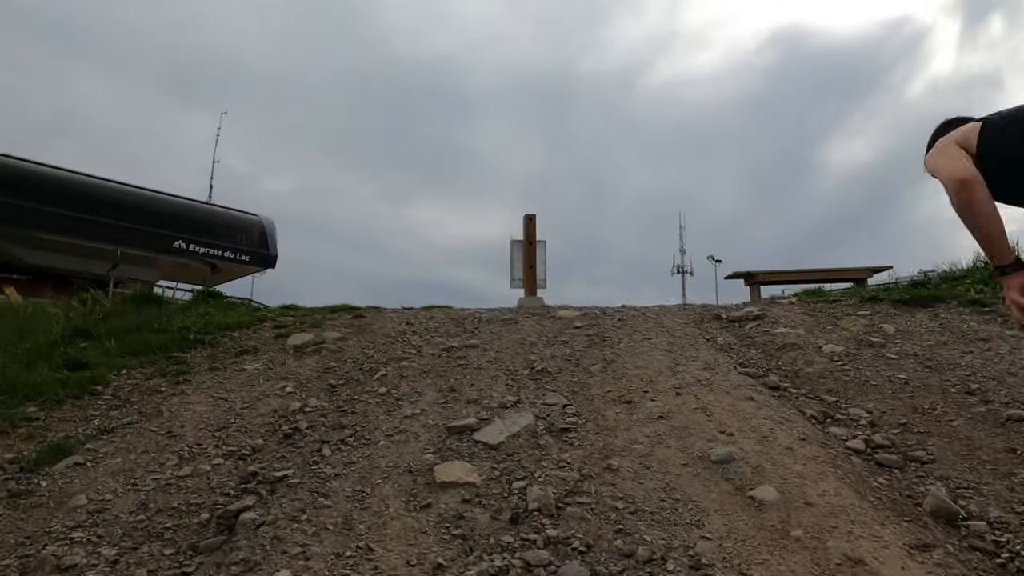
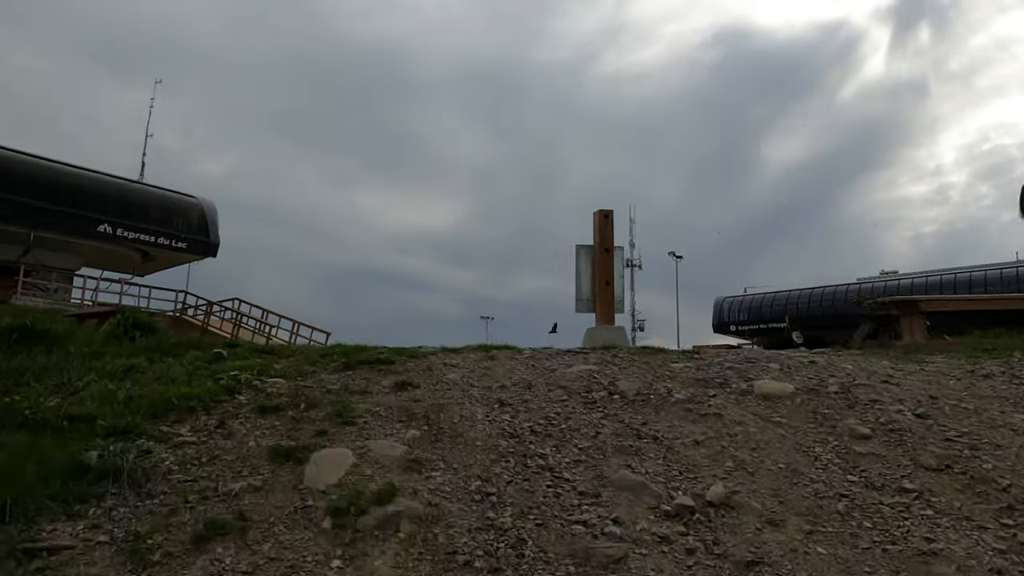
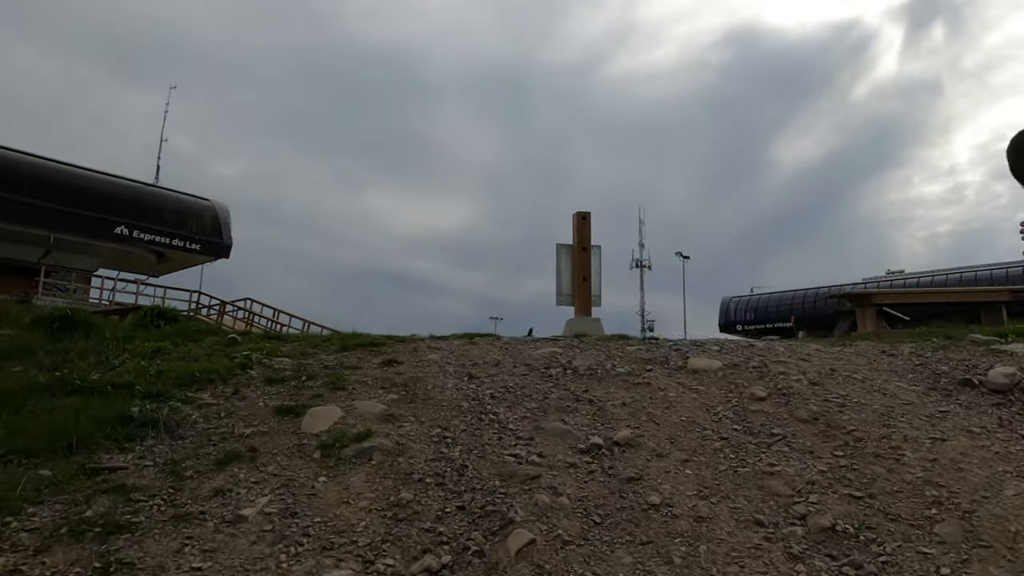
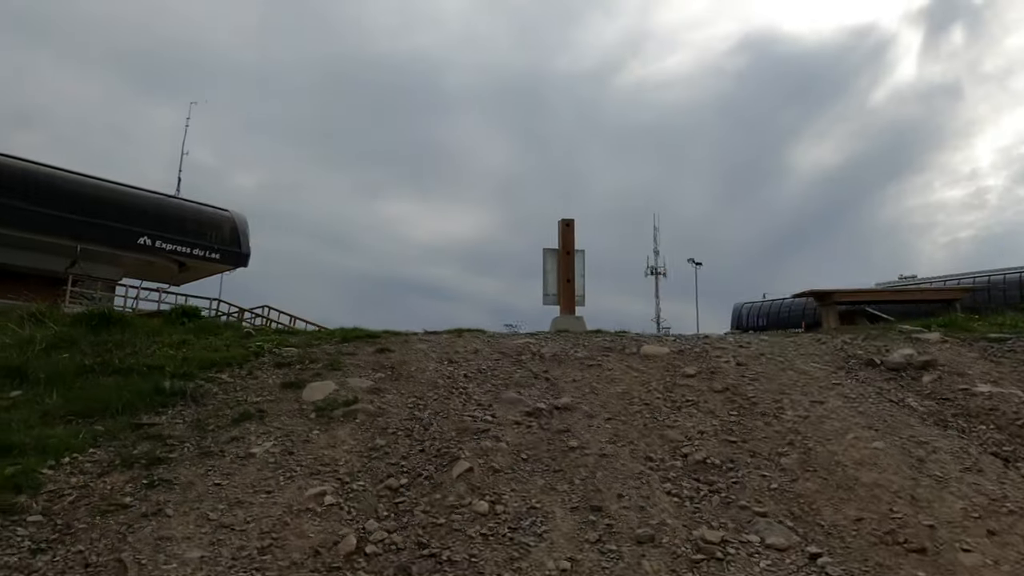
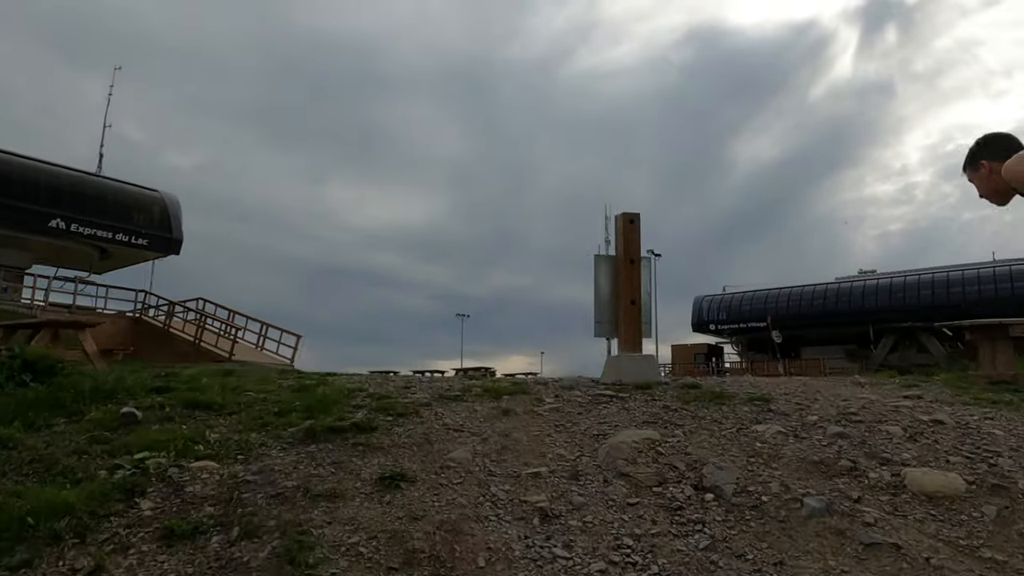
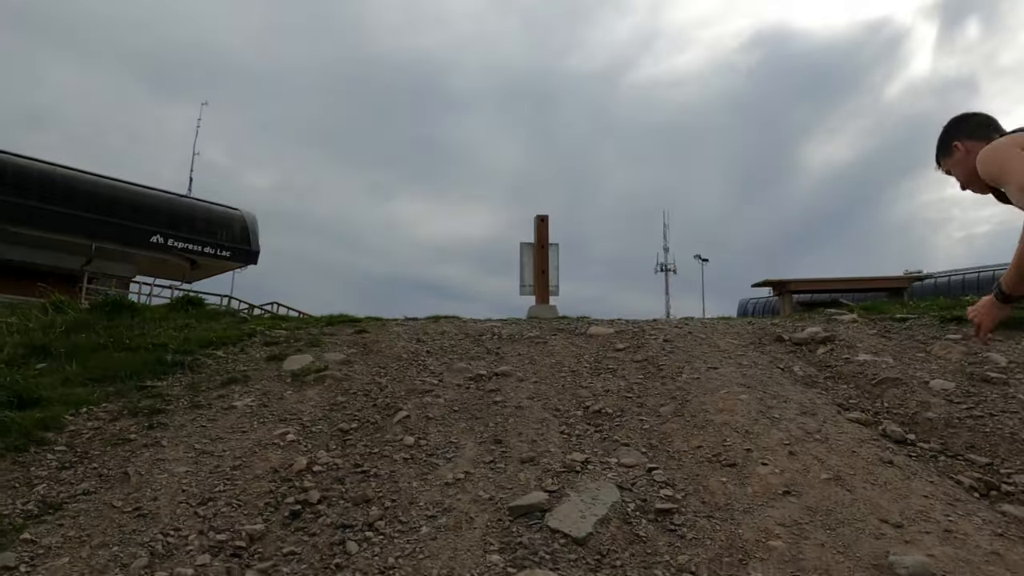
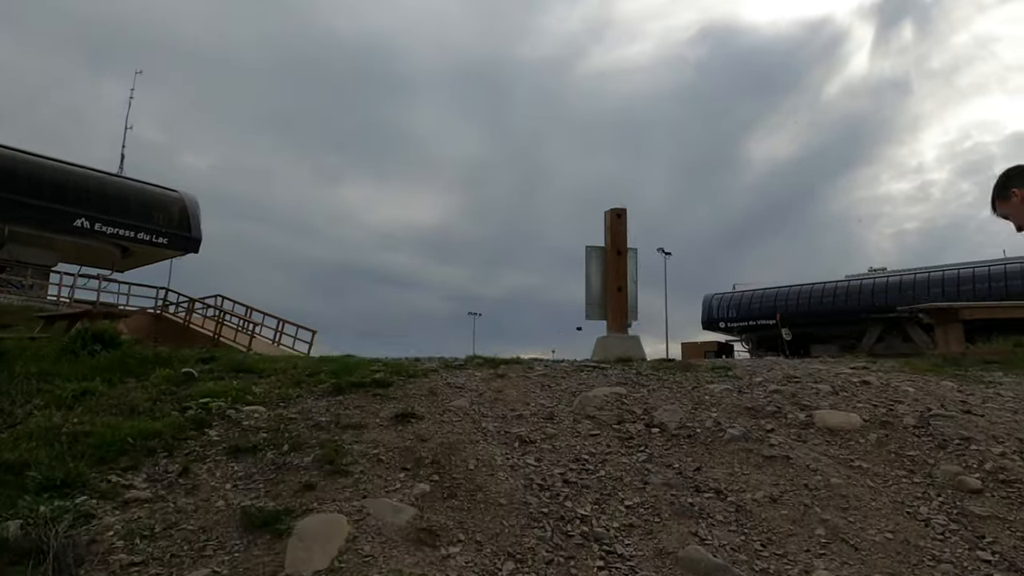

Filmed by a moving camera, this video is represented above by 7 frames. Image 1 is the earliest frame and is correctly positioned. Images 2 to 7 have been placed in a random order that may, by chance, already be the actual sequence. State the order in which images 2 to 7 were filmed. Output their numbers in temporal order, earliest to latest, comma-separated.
6, 4, 3, 2, 7, 5
